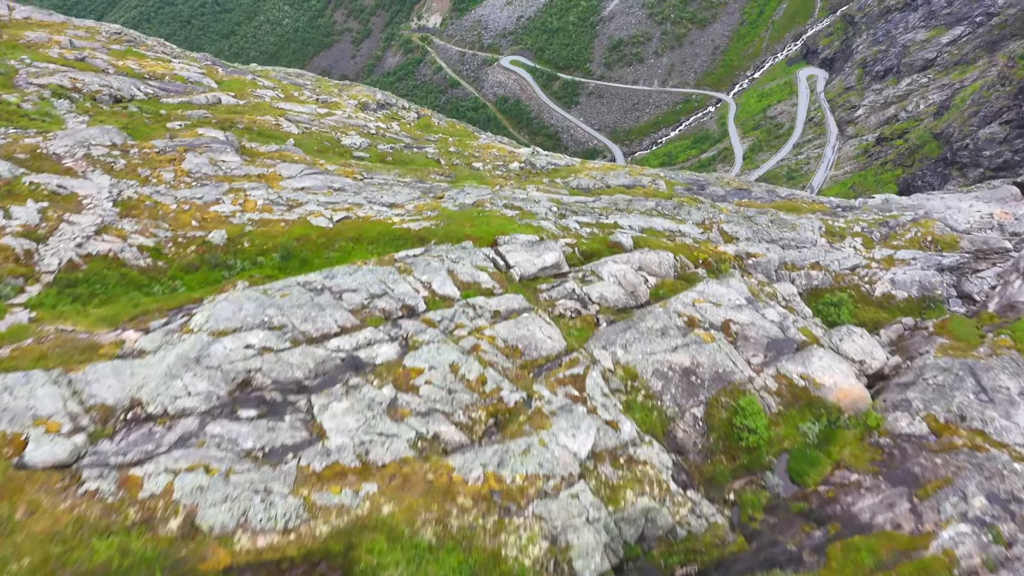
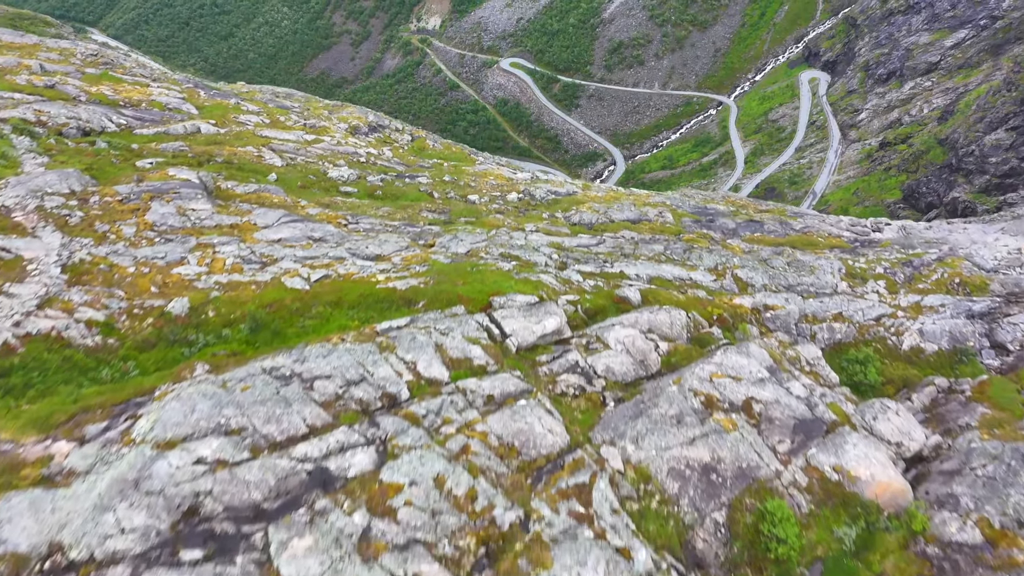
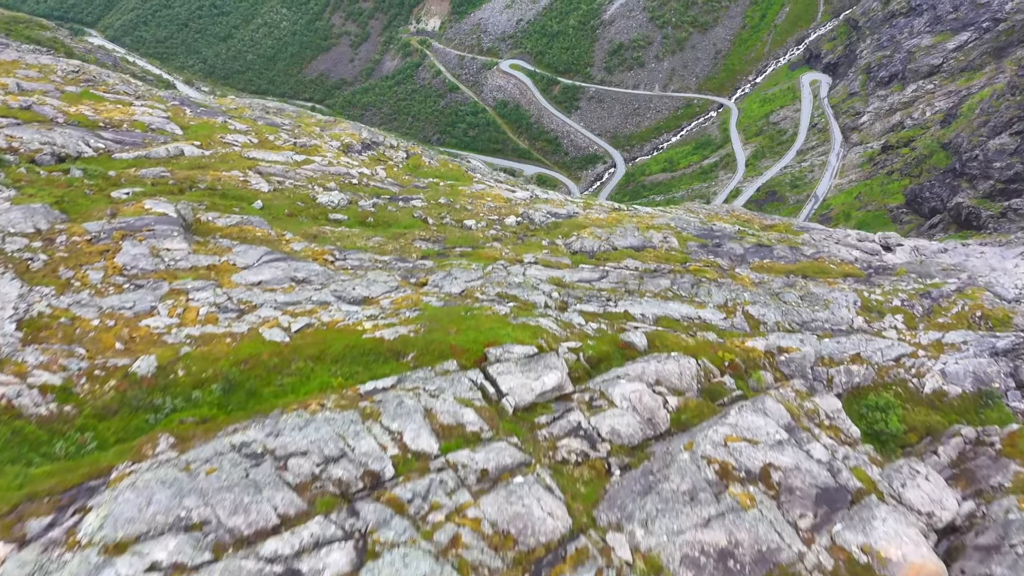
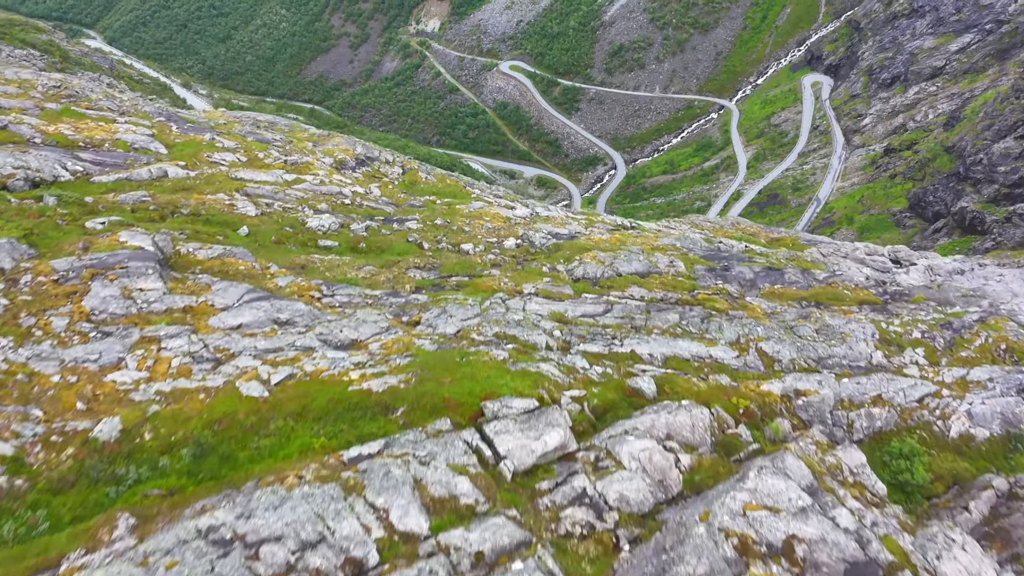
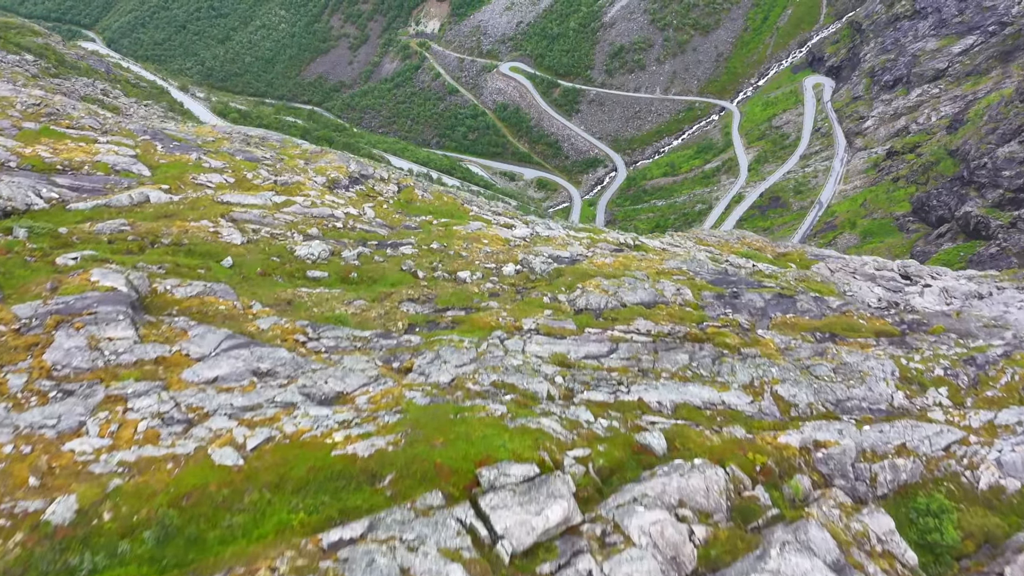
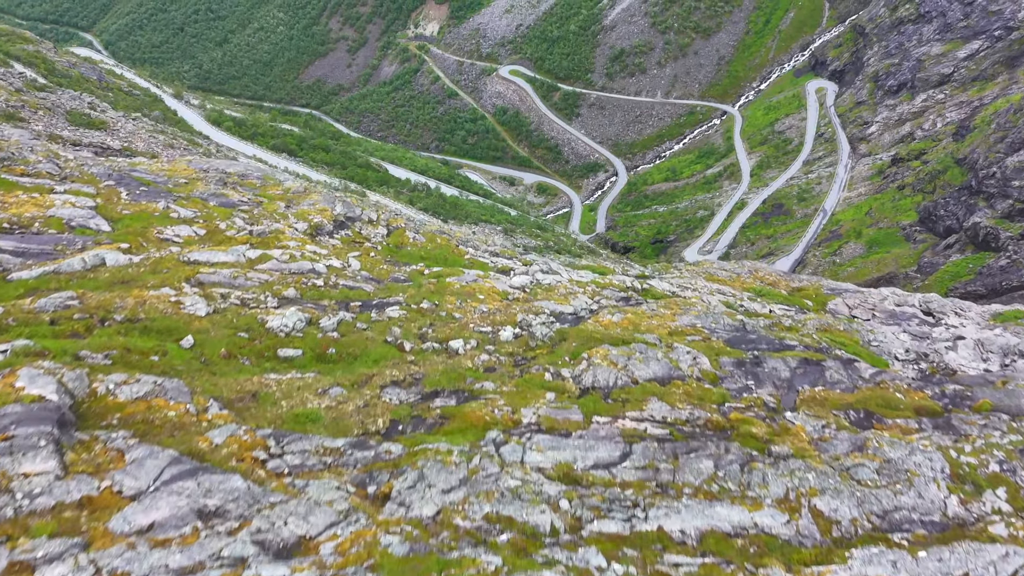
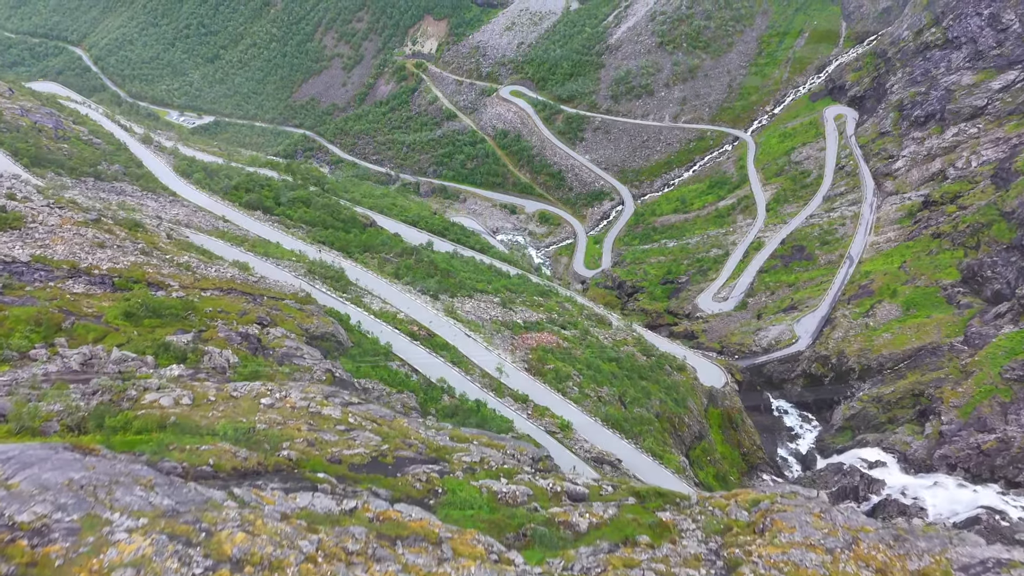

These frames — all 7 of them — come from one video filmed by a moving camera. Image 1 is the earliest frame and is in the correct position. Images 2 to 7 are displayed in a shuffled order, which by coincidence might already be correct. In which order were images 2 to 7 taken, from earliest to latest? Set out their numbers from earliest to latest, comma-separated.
2, 3, 4, 5, 6, 7
